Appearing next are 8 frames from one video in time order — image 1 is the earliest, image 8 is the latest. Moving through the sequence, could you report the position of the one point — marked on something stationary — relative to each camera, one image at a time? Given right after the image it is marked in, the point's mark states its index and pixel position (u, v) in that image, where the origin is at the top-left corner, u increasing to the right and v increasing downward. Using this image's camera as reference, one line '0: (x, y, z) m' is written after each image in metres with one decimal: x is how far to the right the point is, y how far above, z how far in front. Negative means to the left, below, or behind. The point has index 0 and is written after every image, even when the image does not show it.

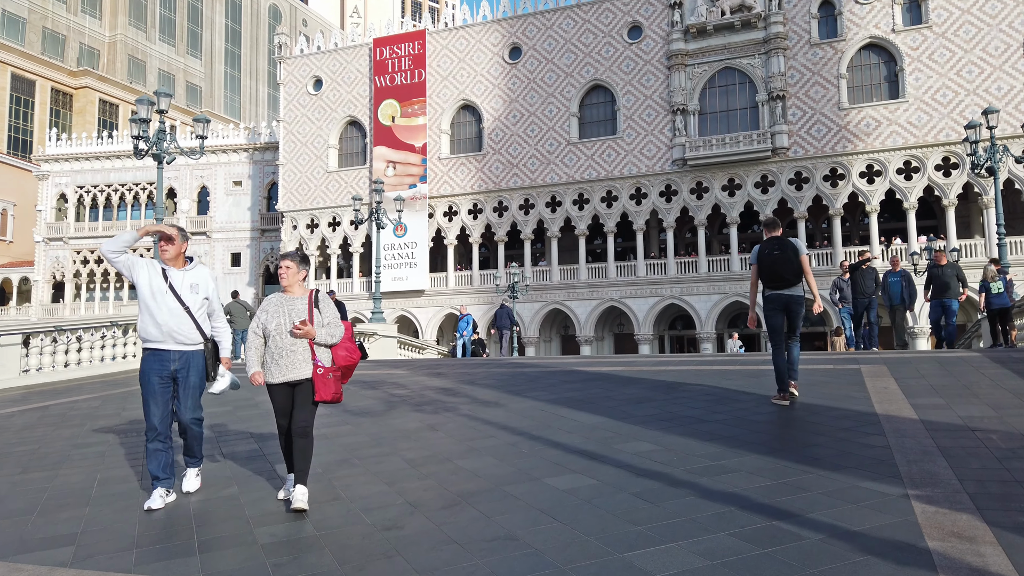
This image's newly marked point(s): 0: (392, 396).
0: (-0.9, -0.8, +5.9) m
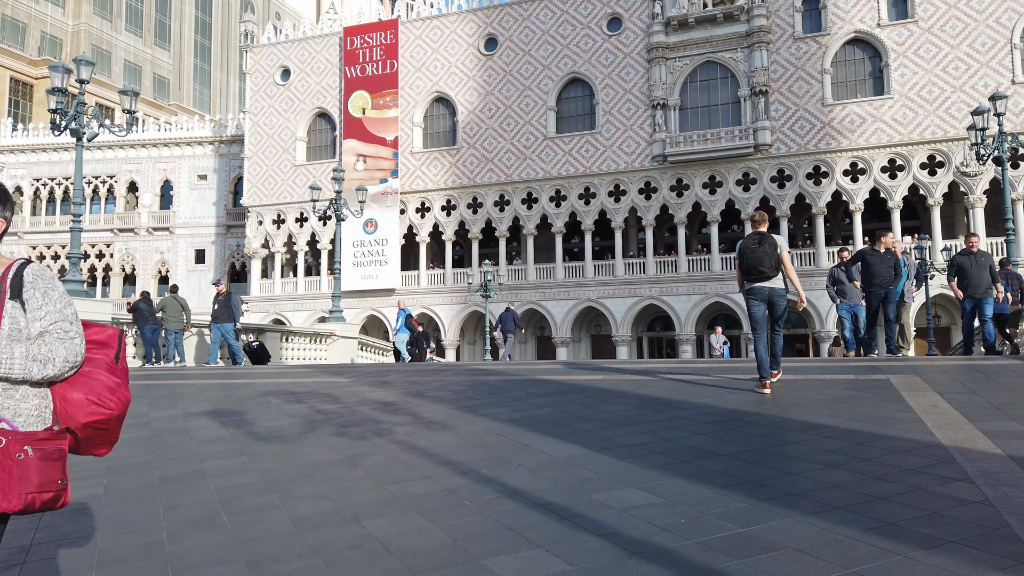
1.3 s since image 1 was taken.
0: (-1.2, -0.8, +4.8) m
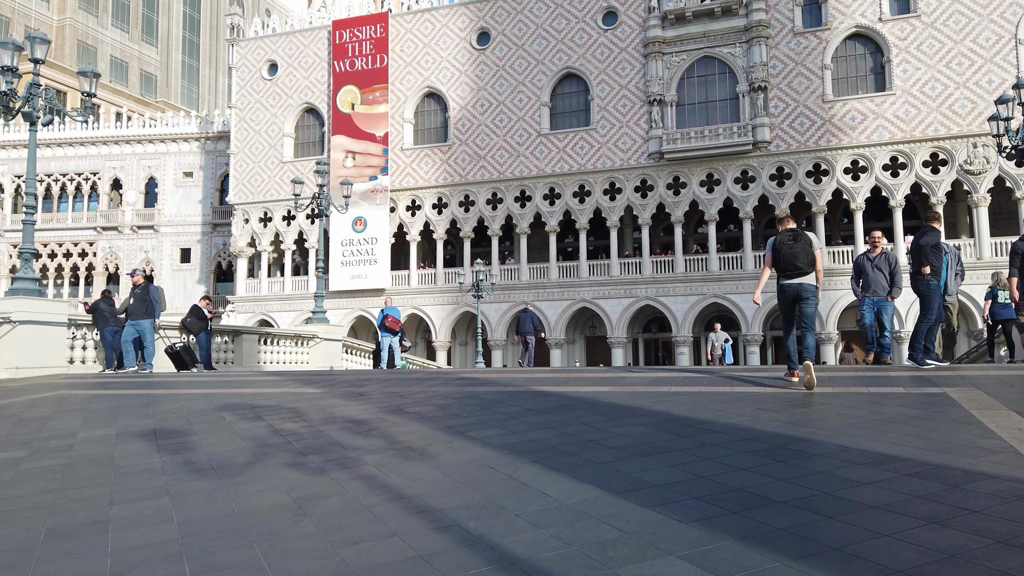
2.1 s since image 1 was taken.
0: (-1.2, -0.7, +4.0) m
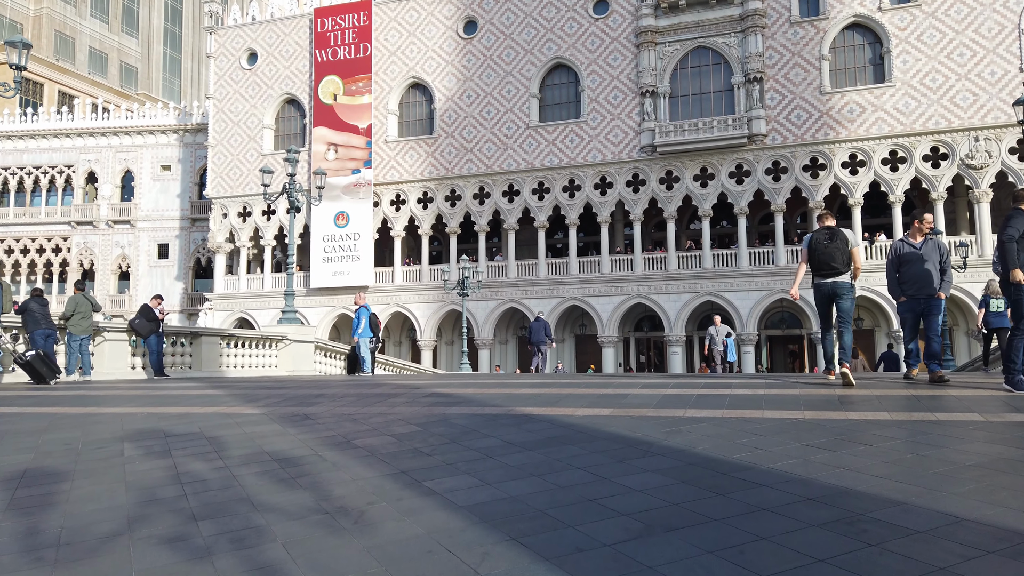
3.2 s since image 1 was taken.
0: (-1.3, -0.7, +3.1) m
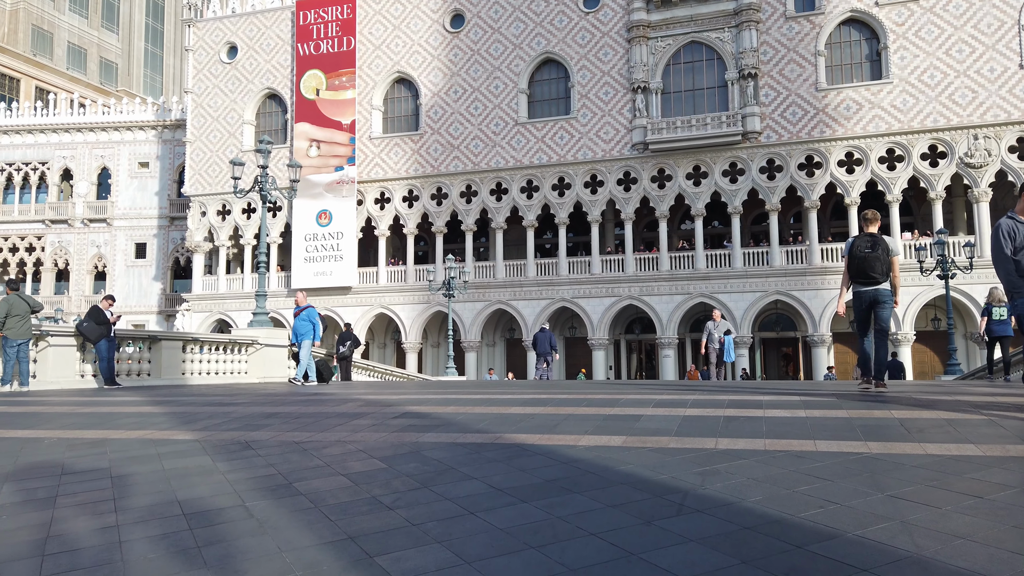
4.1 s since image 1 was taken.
0: (-1.3, -0.7, +2.2) m
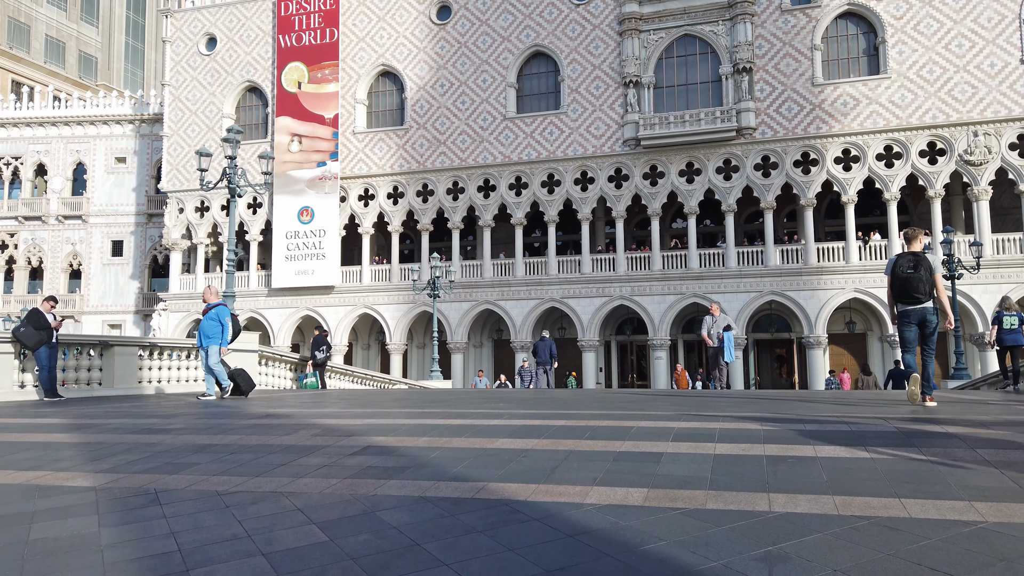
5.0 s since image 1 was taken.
0: (-1.3, -0.8, +1.4) m
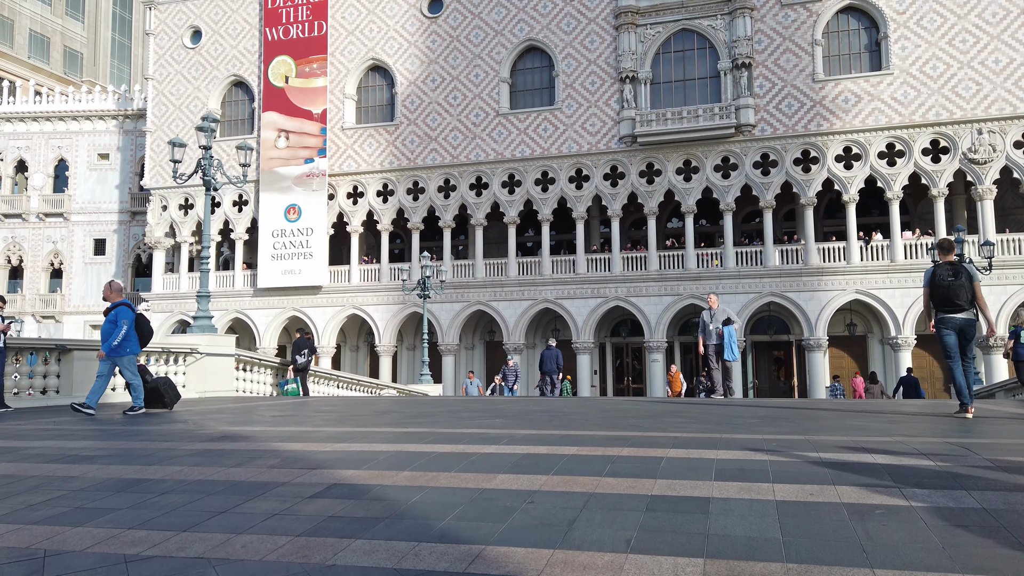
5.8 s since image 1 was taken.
0: (-1.3, -0.7, +0.7) m
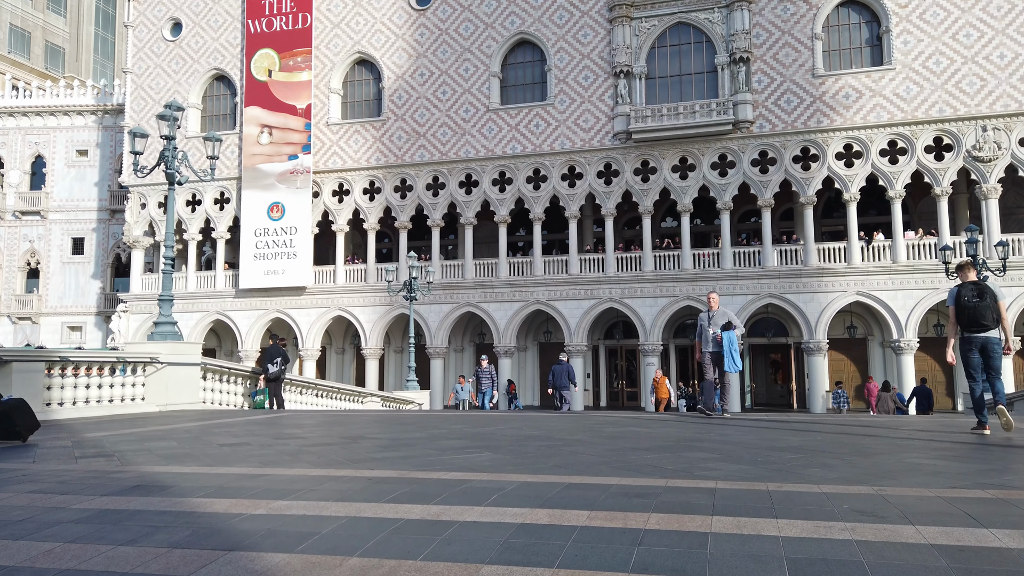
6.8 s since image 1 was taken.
0: (-1.3, -0.8, -0.1) m
